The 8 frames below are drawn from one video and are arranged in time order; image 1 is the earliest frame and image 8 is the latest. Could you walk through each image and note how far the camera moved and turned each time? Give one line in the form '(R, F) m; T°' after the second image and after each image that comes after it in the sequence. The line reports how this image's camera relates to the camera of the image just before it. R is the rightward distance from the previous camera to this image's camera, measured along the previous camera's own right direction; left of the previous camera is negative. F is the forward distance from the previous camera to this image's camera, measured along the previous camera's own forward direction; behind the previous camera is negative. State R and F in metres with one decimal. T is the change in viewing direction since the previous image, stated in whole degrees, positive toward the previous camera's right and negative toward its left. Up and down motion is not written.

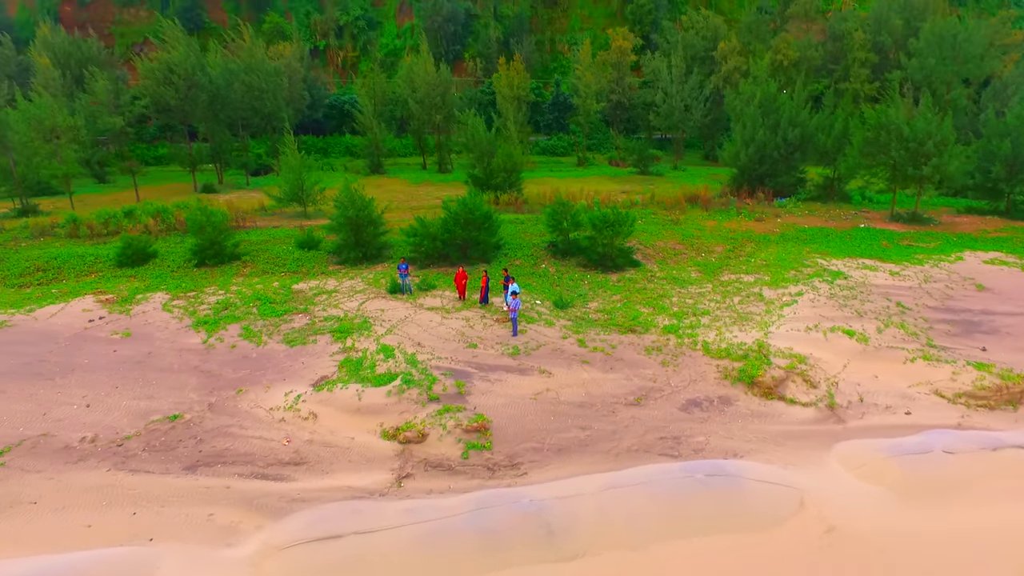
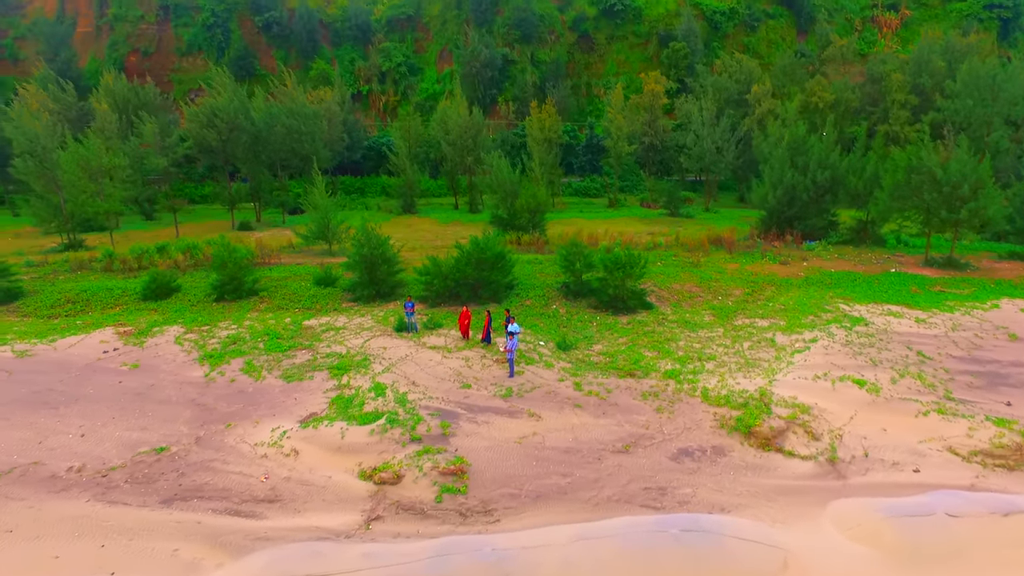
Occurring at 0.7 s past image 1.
(+0.7, +0.1) m; -4°
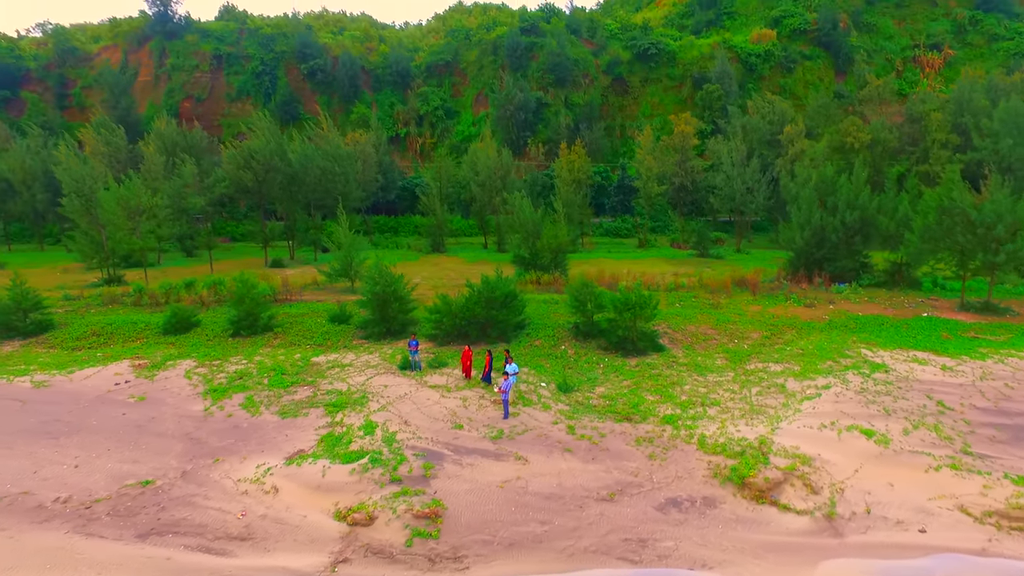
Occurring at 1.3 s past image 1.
(+0.7, +0.1) m; -4°
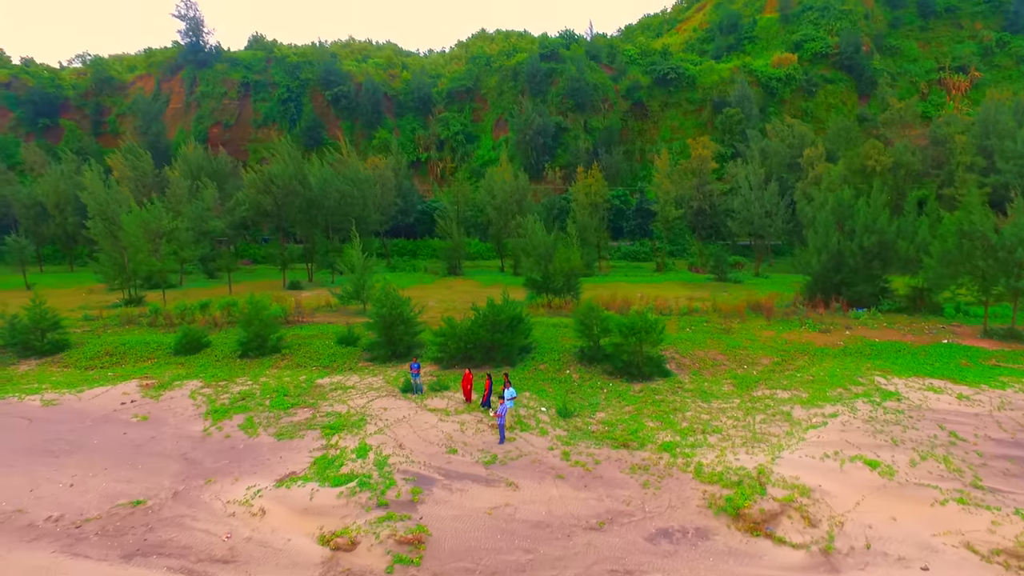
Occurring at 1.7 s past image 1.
(+0.4, 0.0) m; -2°
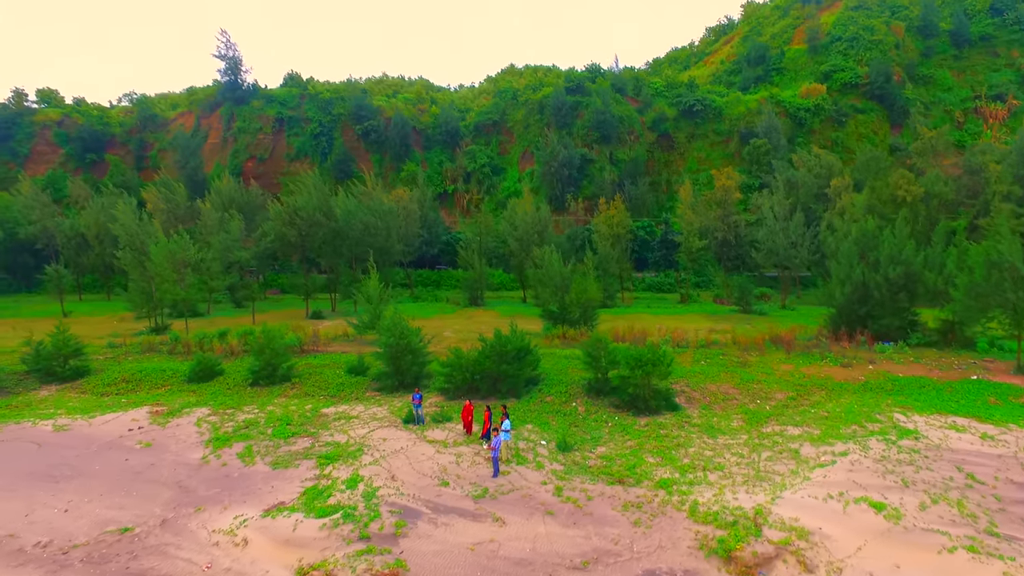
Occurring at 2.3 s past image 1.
(+0.6, +0.1) m; -3°
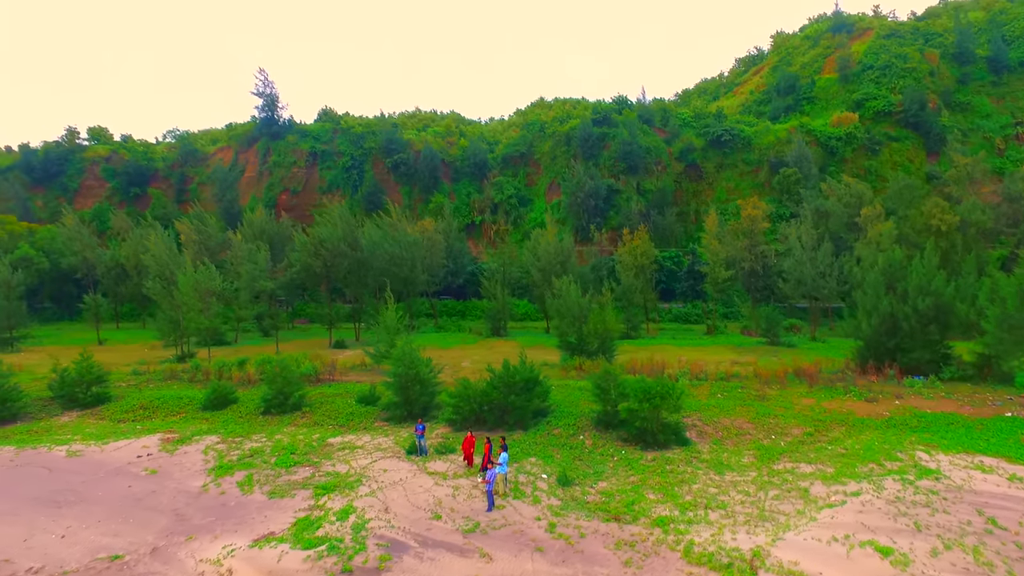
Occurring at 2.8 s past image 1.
(+0.6, +0.1) m; -3°
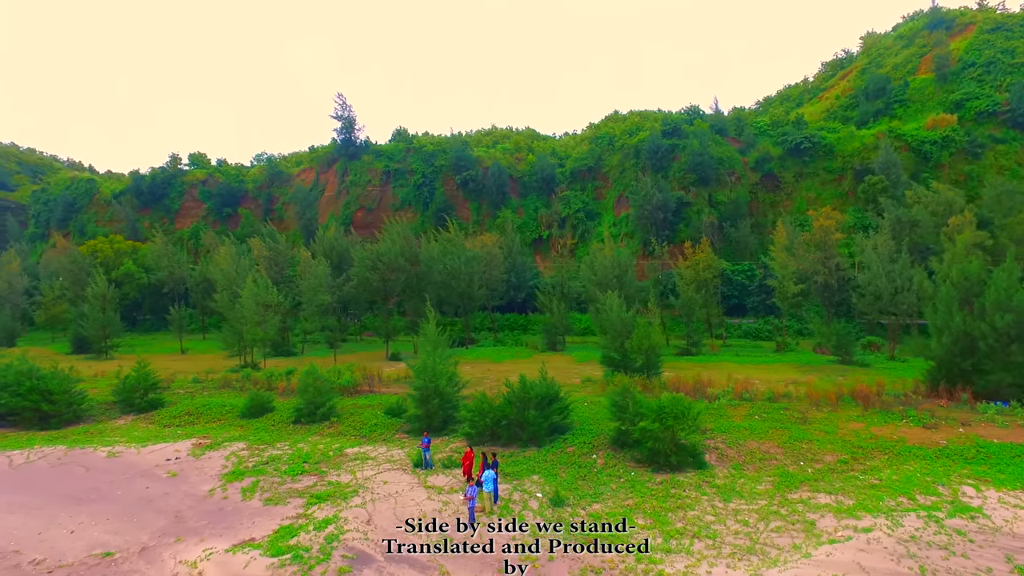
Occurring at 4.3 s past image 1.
(+1.6, +0.2) m; -8°
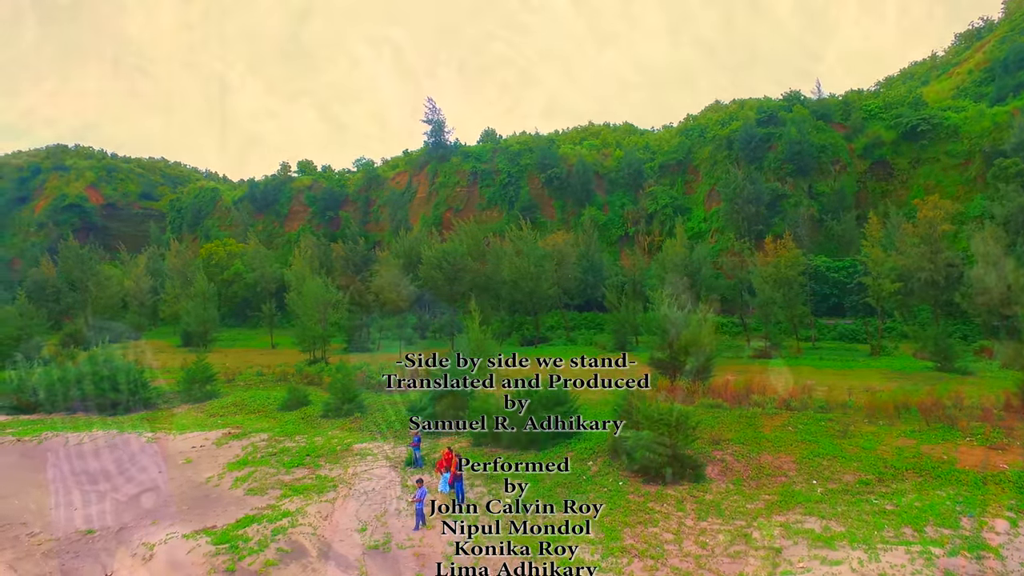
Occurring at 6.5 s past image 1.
(+2.4, +0.5) m; -10°
